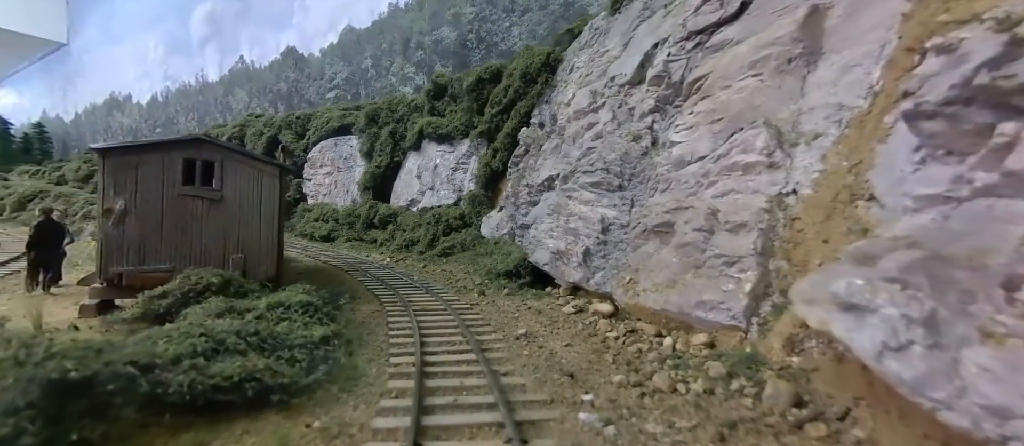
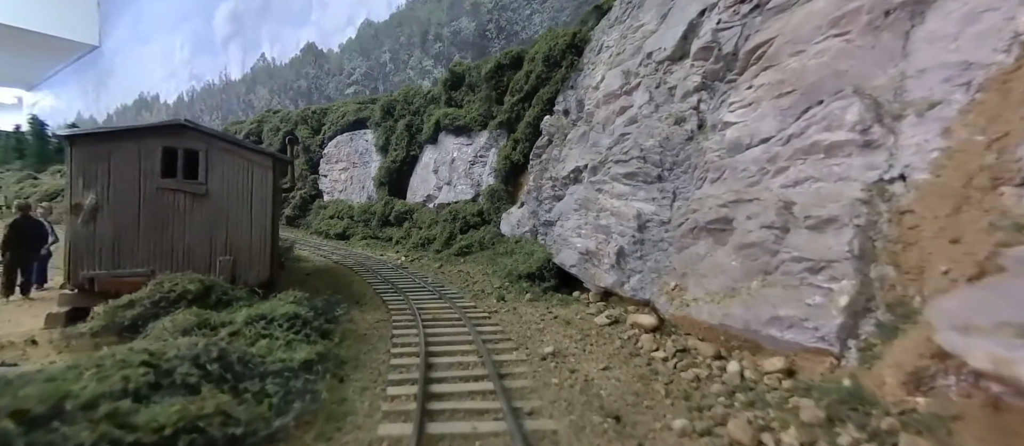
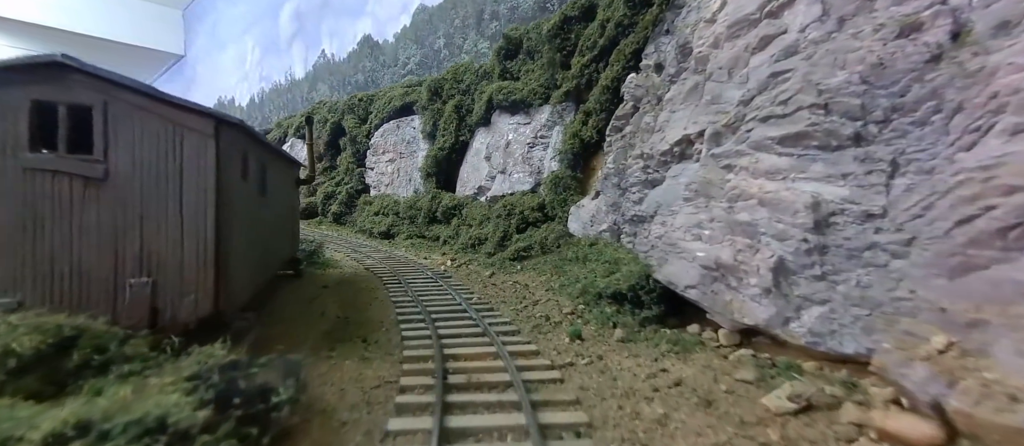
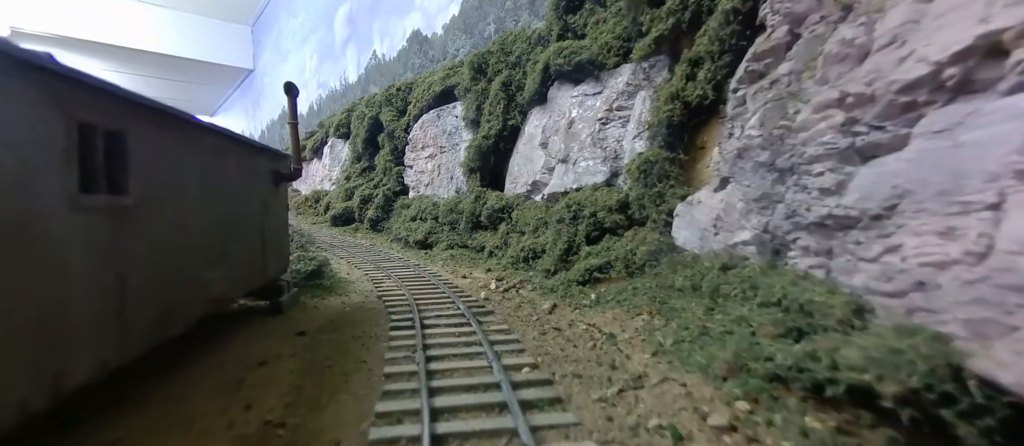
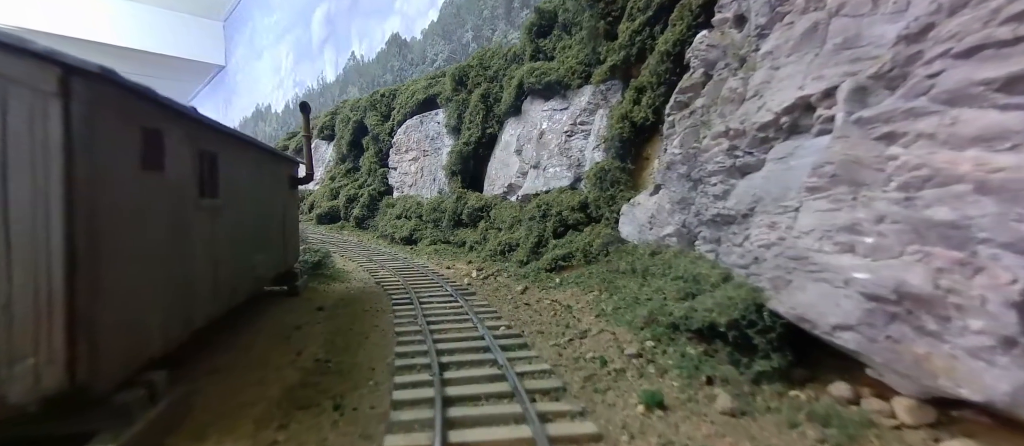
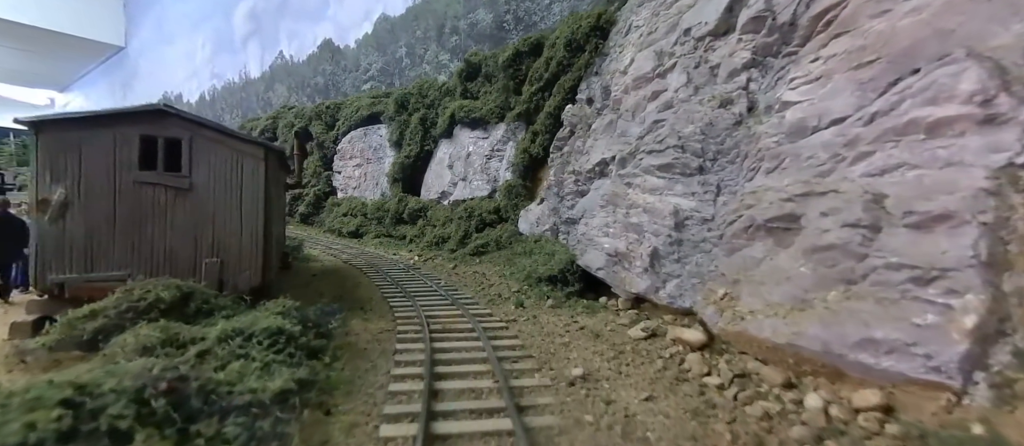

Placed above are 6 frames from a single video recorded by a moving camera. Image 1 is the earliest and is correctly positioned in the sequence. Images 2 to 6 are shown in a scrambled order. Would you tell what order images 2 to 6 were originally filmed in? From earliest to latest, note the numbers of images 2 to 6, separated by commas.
2, 6, 3, 5, 4
